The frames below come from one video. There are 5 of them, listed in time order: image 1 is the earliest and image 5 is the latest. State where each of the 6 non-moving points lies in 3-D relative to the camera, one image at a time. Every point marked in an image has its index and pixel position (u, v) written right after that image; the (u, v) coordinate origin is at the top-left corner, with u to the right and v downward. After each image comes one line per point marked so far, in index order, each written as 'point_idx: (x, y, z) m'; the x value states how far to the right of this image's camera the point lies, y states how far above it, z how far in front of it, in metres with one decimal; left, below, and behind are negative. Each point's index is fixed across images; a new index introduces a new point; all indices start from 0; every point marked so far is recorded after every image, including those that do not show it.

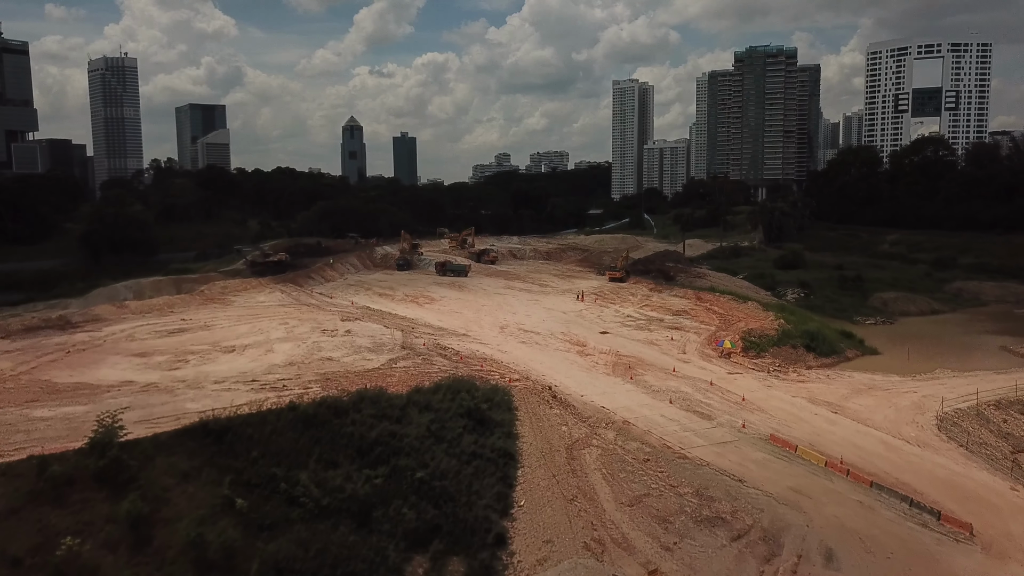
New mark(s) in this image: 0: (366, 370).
0: (-3.9, -2.2, +17.8) m
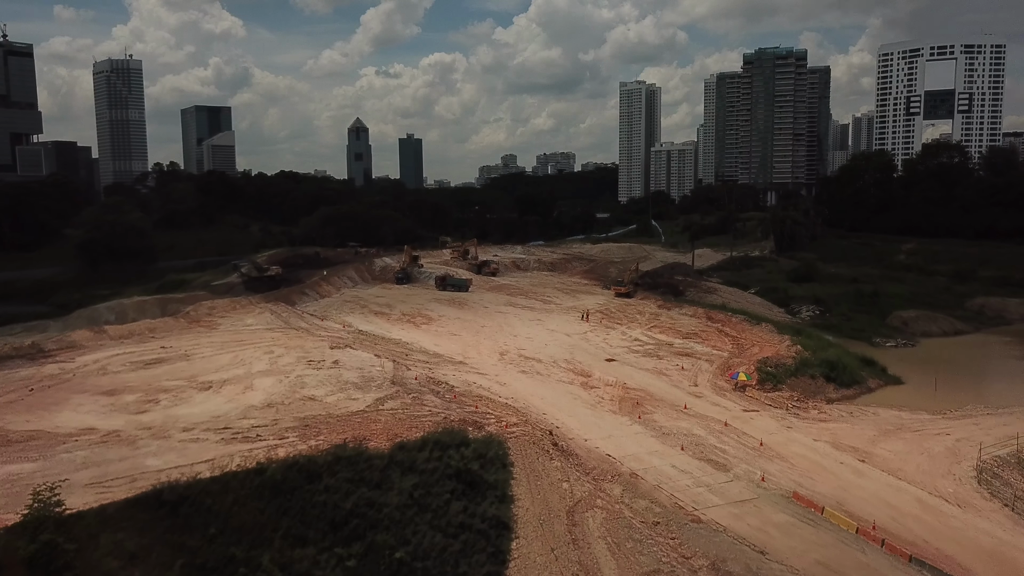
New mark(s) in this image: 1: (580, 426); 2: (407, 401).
0: (-4.0, -3.1, +16.3) m
1: (+1.8, -3.7, +17.7) m
2: (-2.7, -3.0, +17.4) m
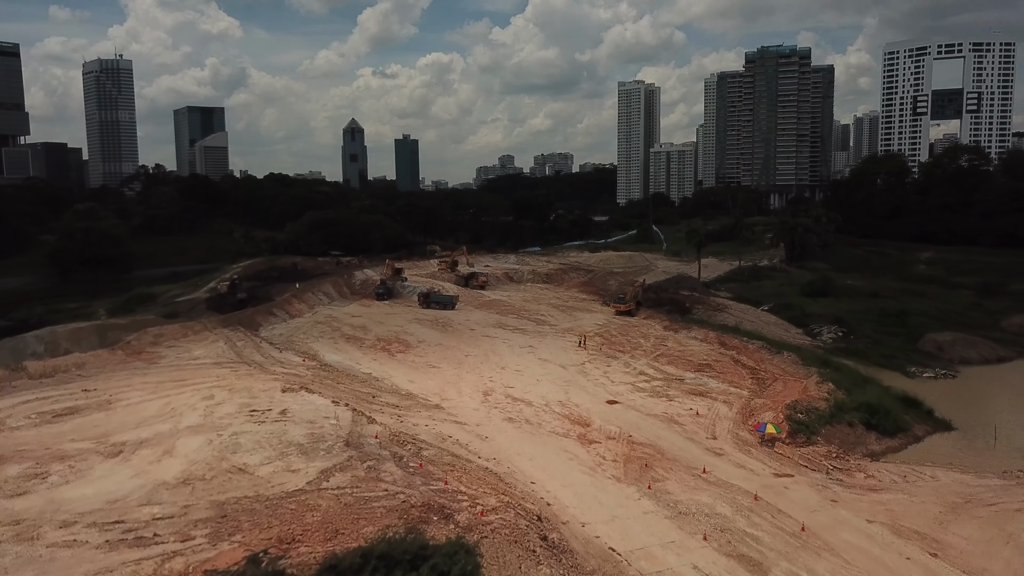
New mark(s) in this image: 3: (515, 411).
0: (-4.4, -4.0, +12.9) m
1: (+1.4, -4.6, +14.3) m
2: (-3.2, -3.9, +14.0) m
3: (+0.1, -3.6, +19.5) m
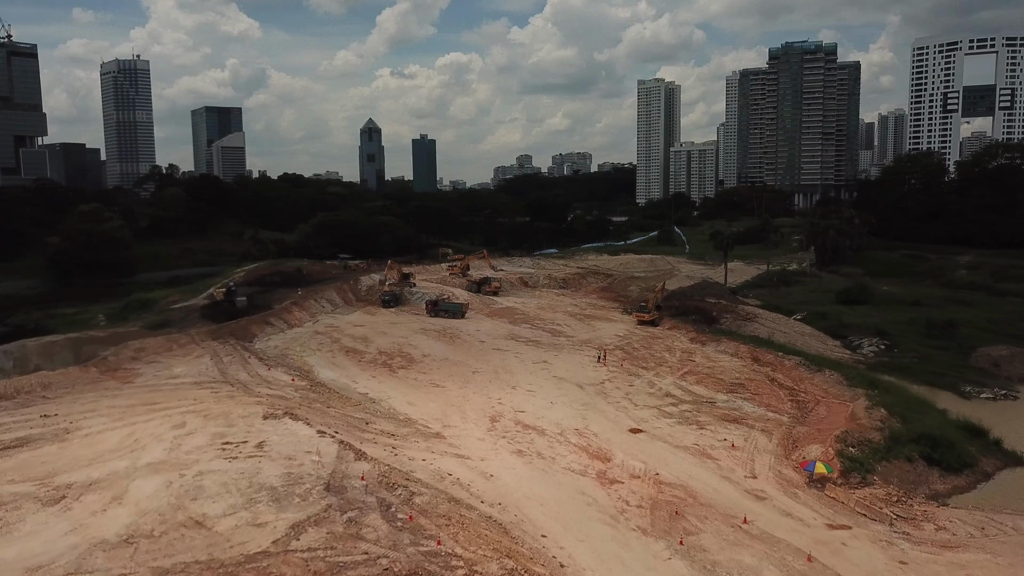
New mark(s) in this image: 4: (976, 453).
0: (-4.4, -4.4, +10.7) m
1: (+1.5, -5.0, +12.0) m
2: (-3.1, -4.3, +11.8) m
3: (+0.4, -4.0, +17.2) m
4: (+12.3, -4.4, +17.6) m
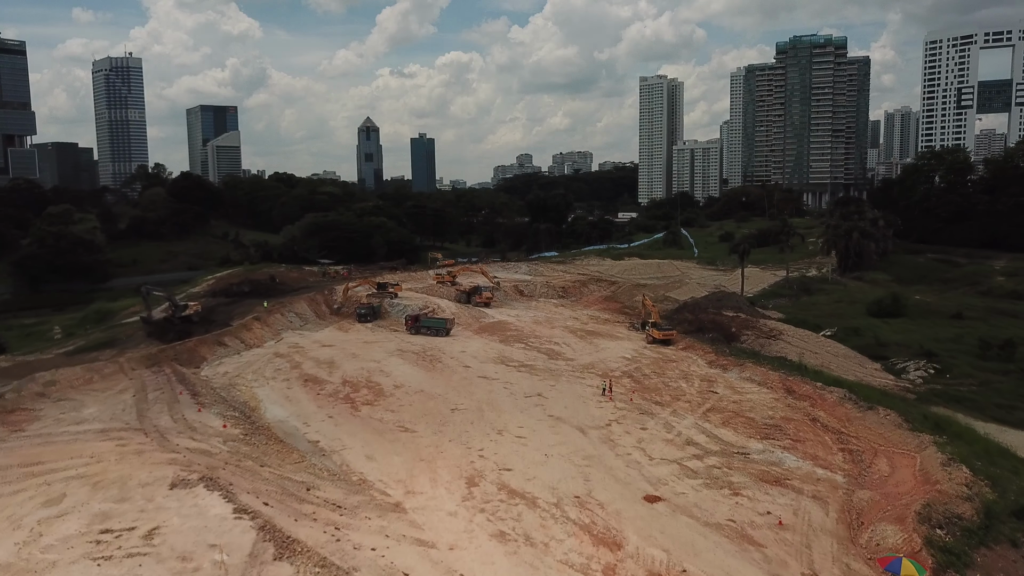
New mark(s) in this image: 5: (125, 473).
0: (-4.7, -5.0, +6.8) m
1: (+1.1, -5.6, +8.0) m
2: (-3.5, -4.9, +7.8) m
3: (0.0, -4.6, +13.2) m
4: (+11.9, -5.0, +13.6) m
5: (-8.0, -3.8, +13.8) m
